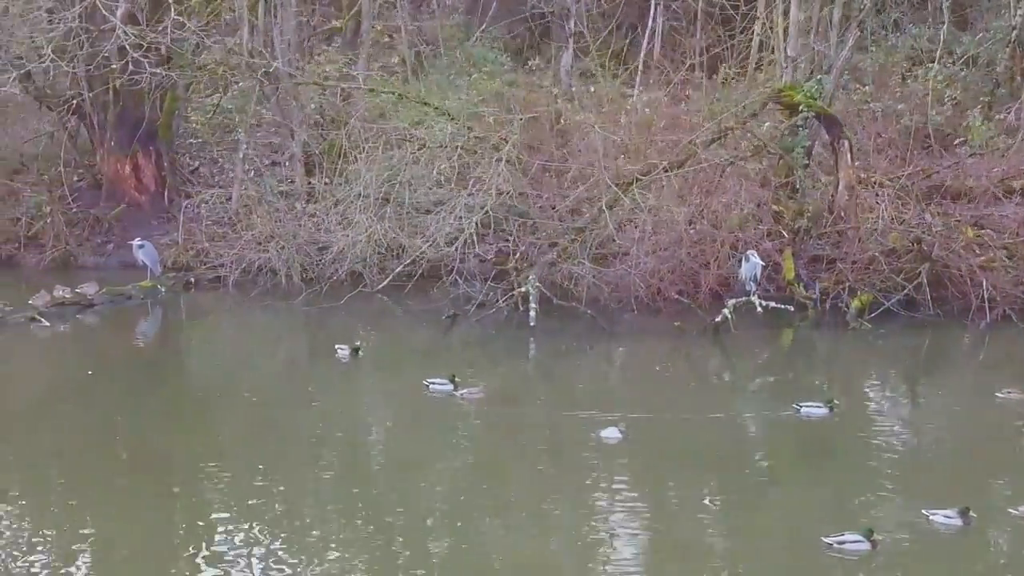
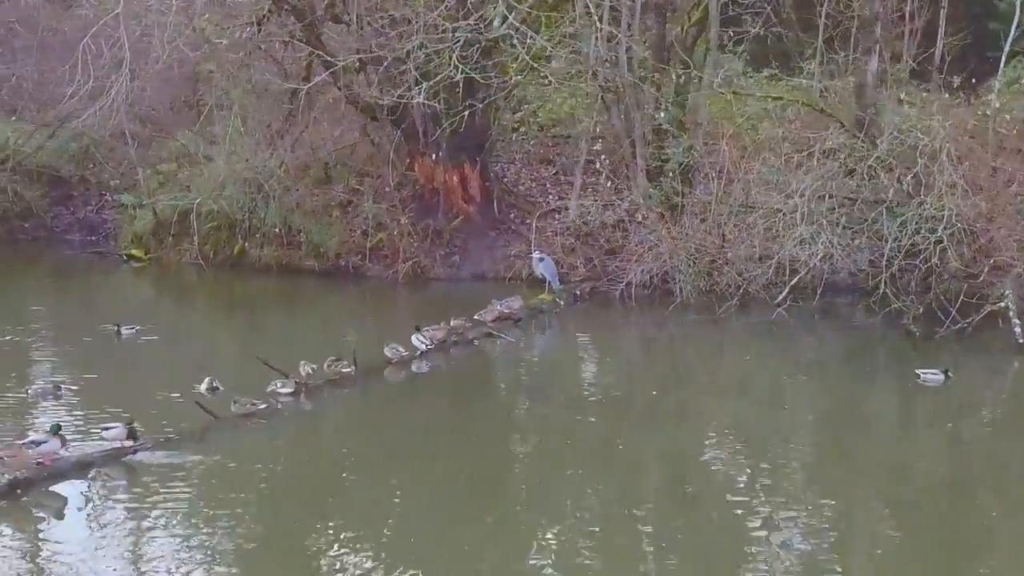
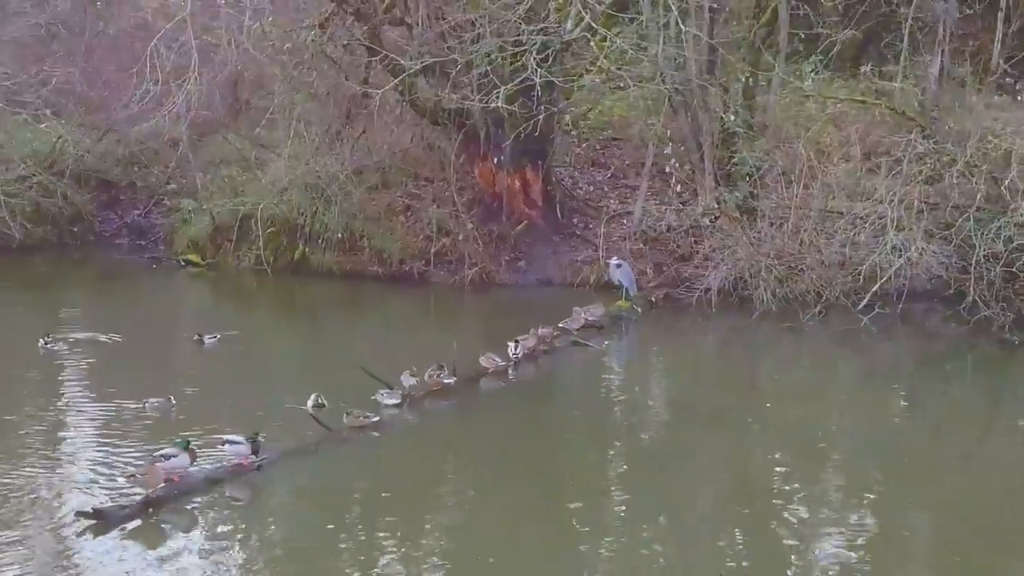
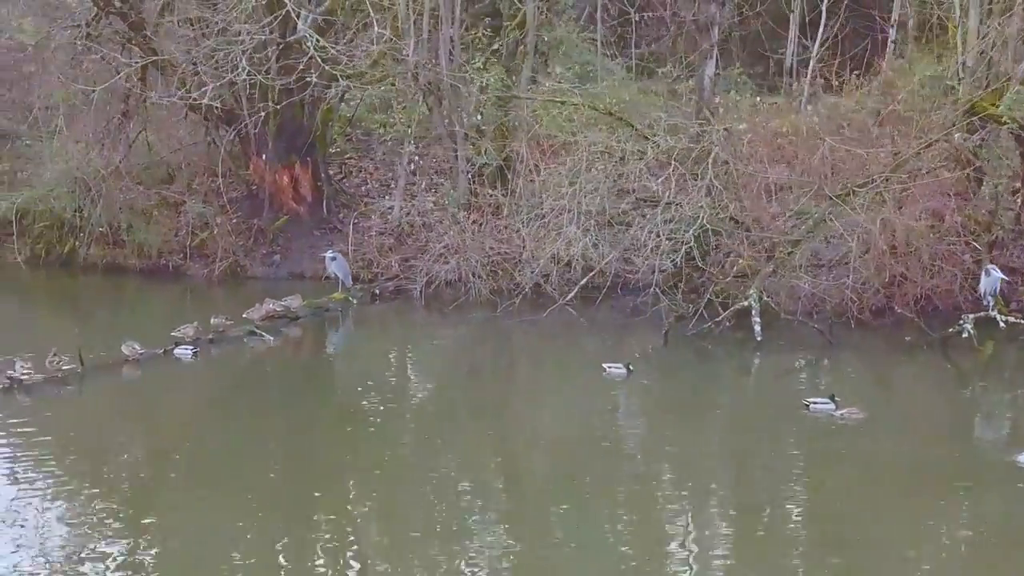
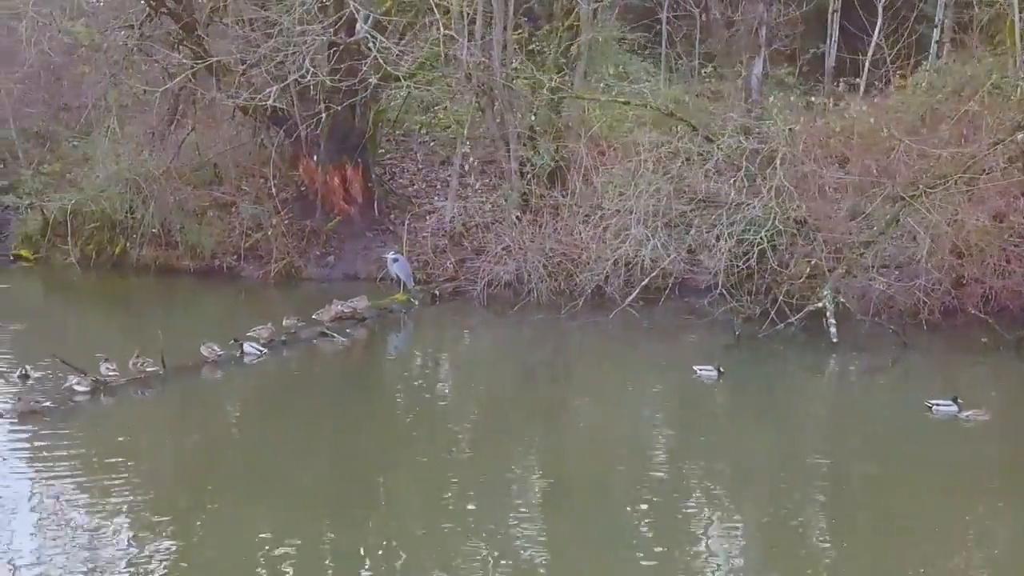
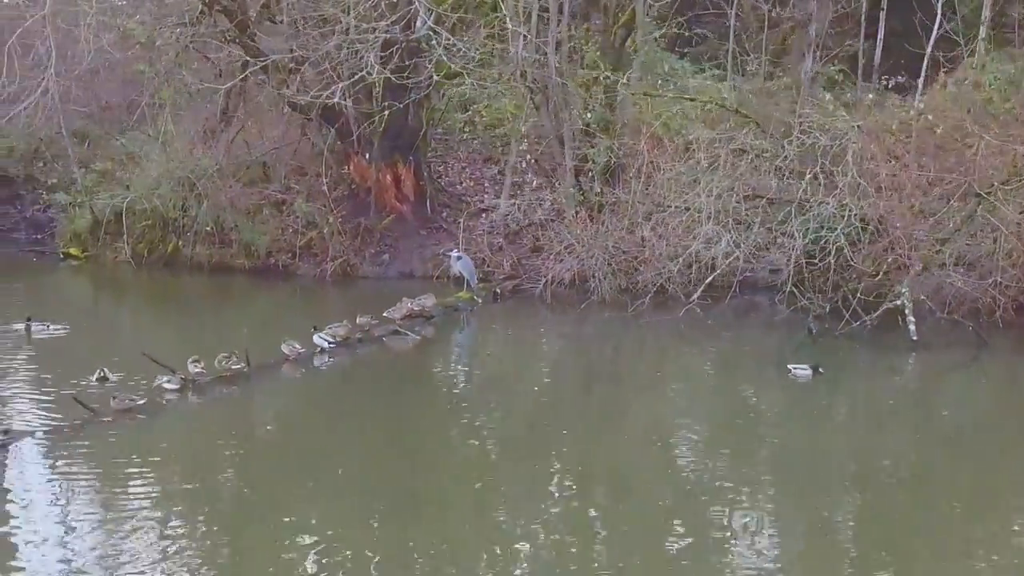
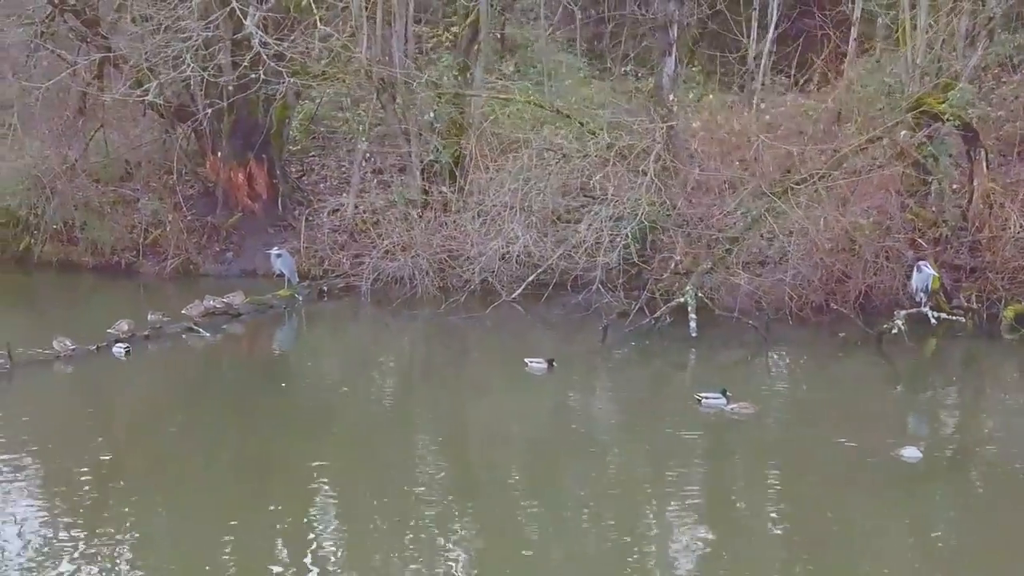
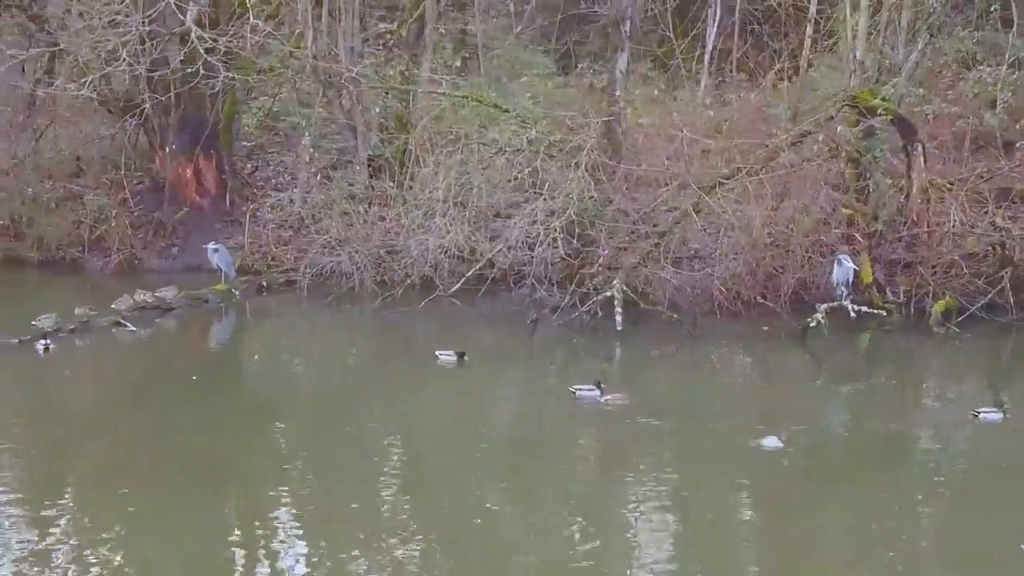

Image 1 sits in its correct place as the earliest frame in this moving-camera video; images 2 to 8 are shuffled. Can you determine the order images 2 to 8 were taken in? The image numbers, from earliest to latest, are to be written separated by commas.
8, 7, 4, 5, 6, 2, 3
